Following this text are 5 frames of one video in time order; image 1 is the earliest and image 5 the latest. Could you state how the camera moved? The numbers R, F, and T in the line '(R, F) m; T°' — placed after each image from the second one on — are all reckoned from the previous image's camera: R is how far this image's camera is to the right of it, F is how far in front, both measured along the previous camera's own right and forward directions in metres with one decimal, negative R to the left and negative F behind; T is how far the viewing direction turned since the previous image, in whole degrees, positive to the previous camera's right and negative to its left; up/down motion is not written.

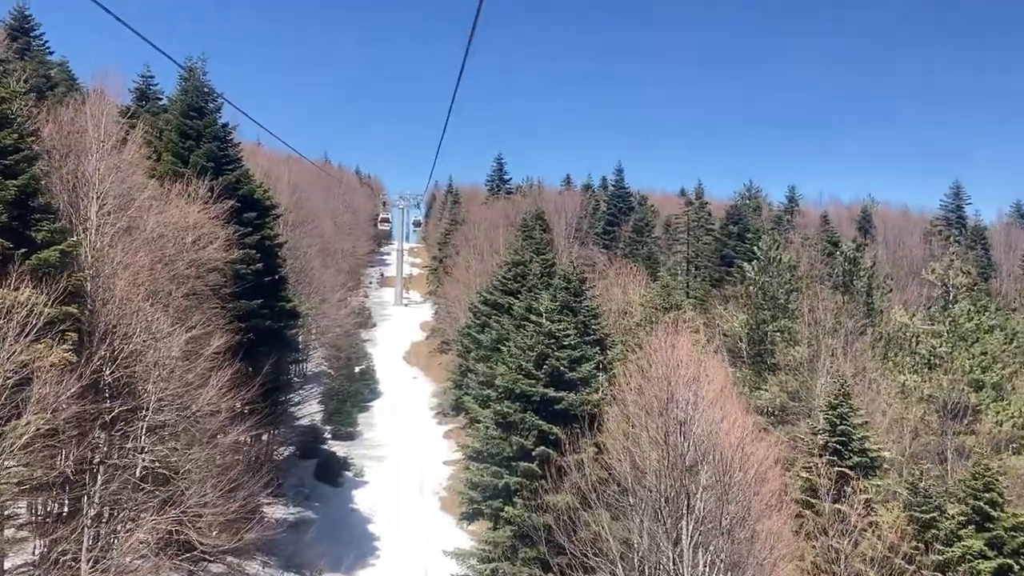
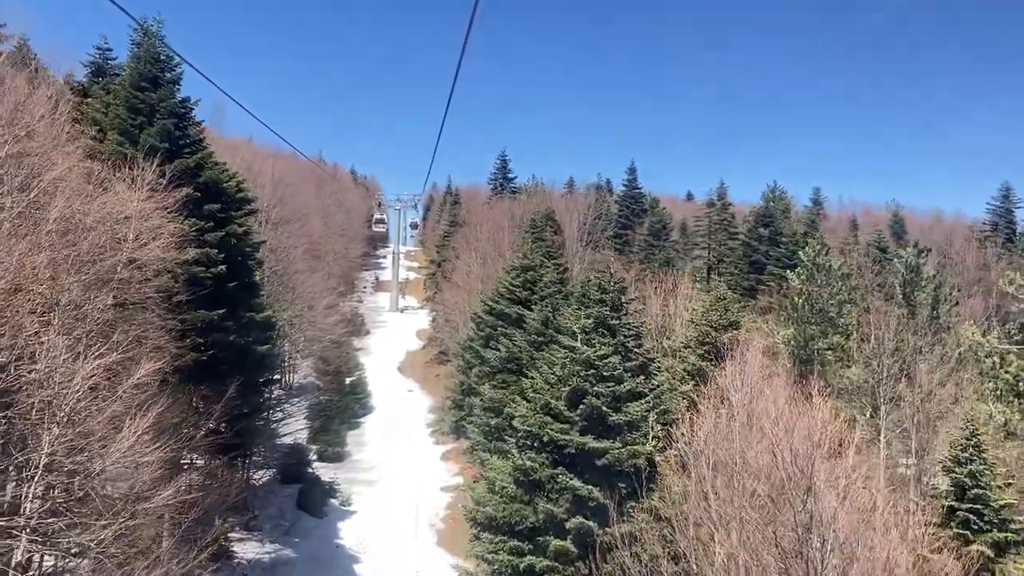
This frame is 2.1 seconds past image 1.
(-0.5, +3.3) m; 0°
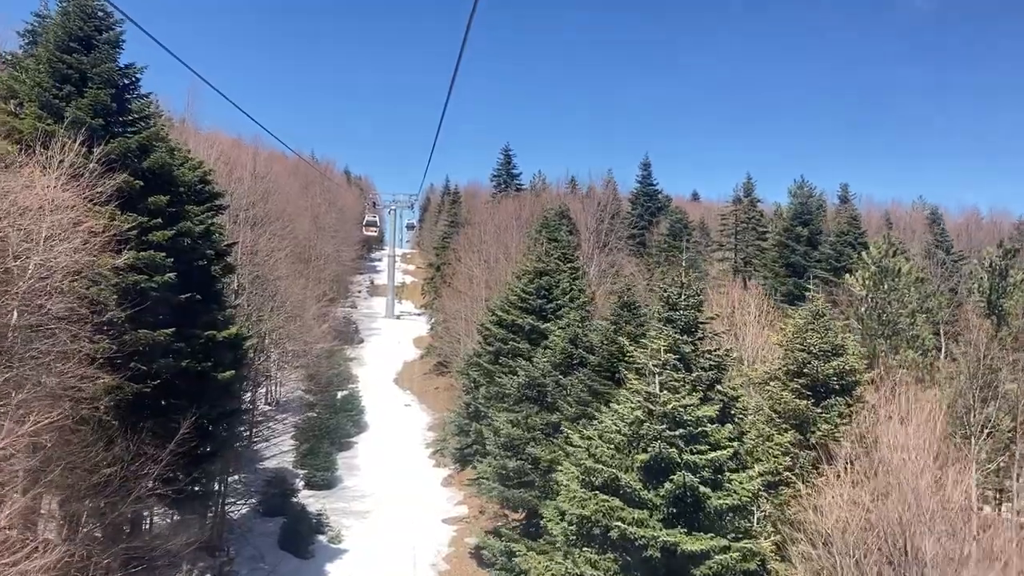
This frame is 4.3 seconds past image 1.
(-0.6, +3.3) m; 0°
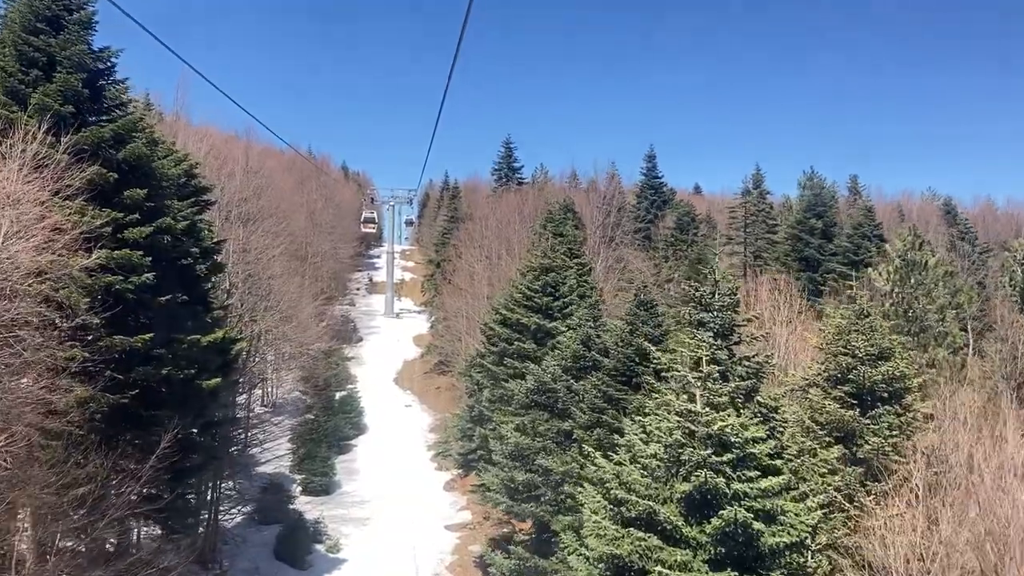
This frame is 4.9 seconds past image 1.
(-0.2, +1.0) m; 0°
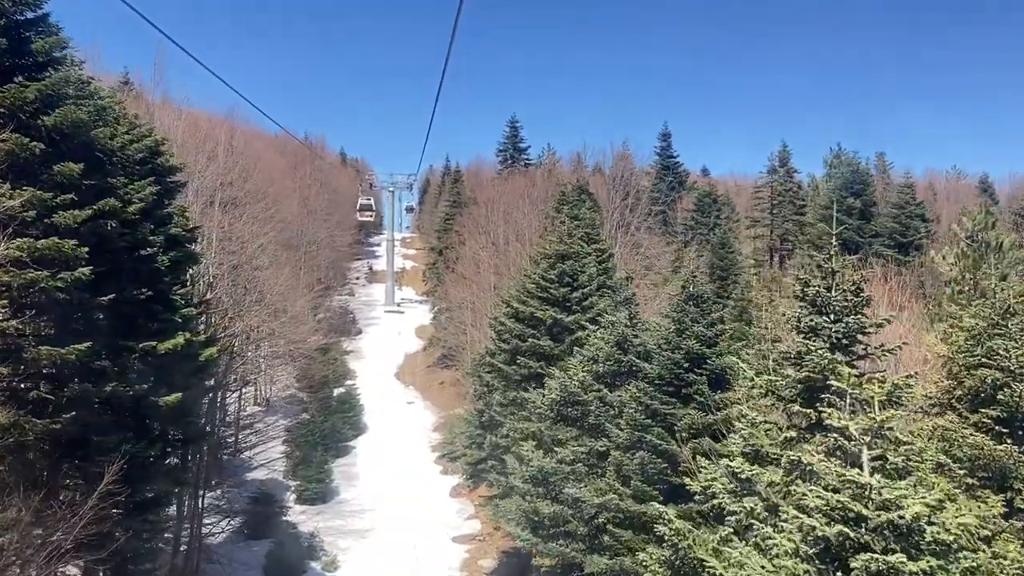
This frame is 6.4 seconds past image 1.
(-0.3, +2.3) m; 0°
